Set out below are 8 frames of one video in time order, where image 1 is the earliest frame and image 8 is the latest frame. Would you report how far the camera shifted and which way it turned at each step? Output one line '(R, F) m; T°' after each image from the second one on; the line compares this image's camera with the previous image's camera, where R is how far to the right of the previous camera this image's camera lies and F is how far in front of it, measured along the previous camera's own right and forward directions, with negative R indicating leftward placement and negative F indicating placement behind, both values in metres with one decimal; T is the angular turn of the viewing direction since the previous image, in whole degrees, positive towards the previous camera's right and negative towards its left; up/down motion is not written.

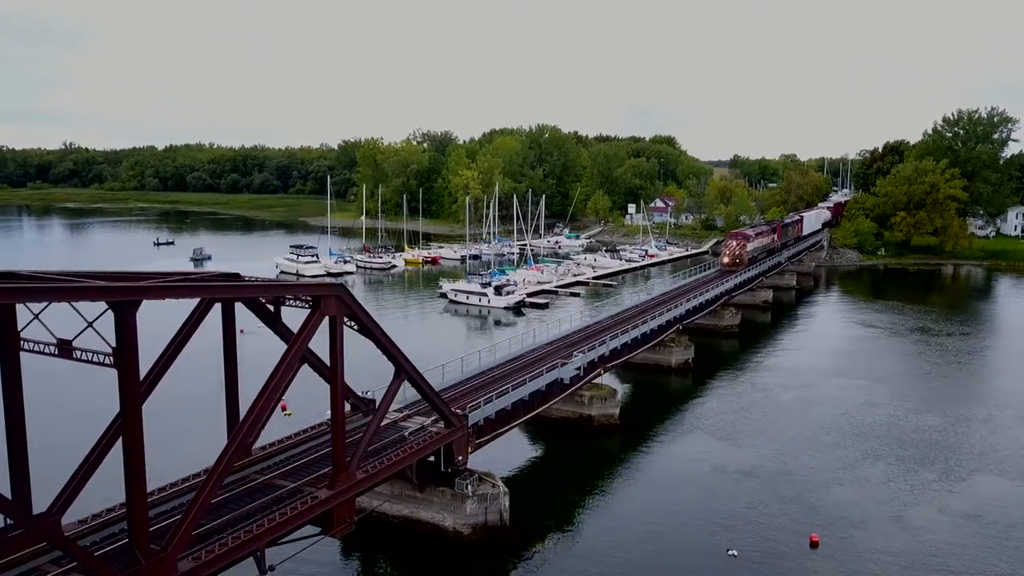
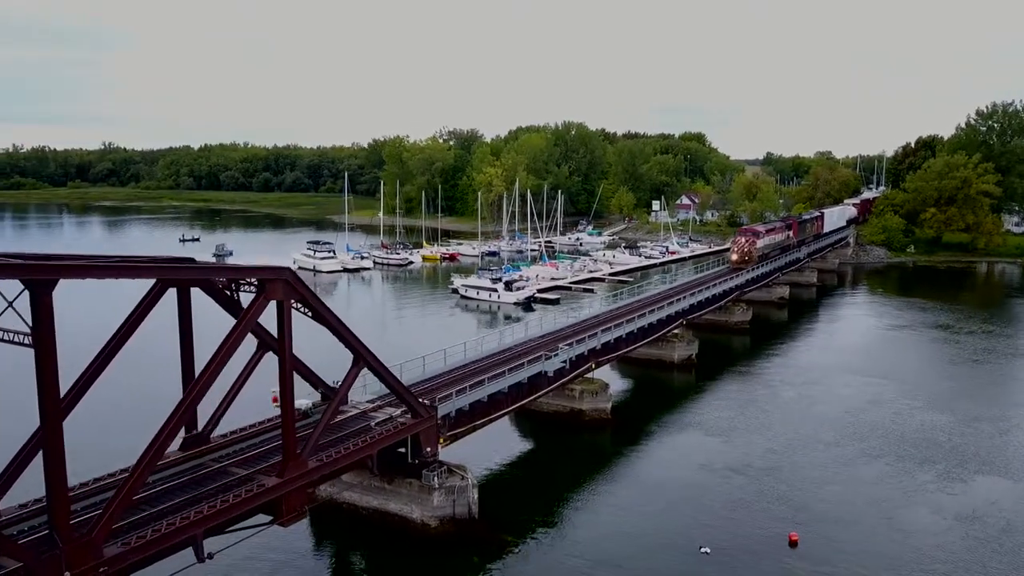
(+1.9, +0.5) m; -3°
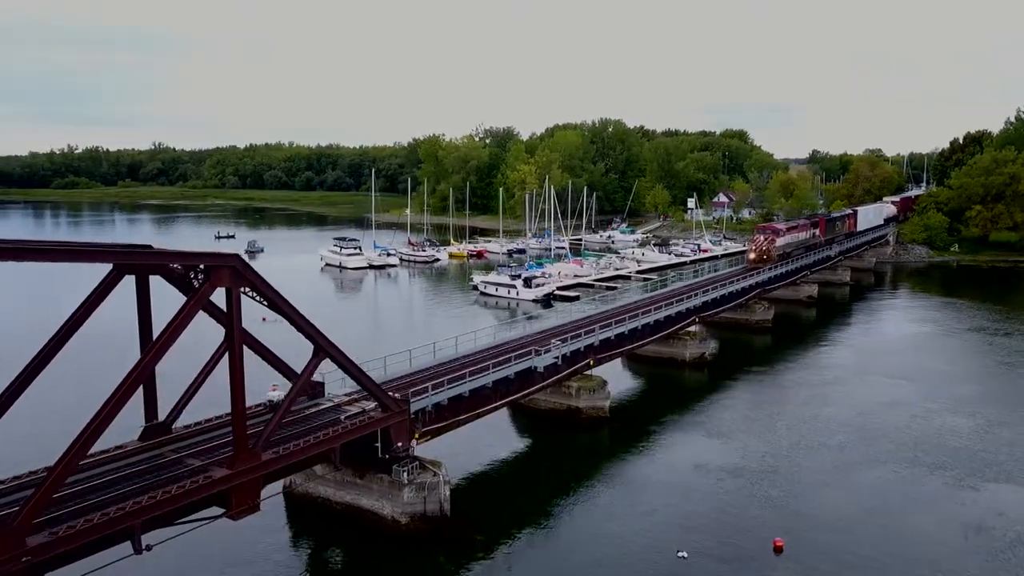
(+2.0, +0.8) m; -3°
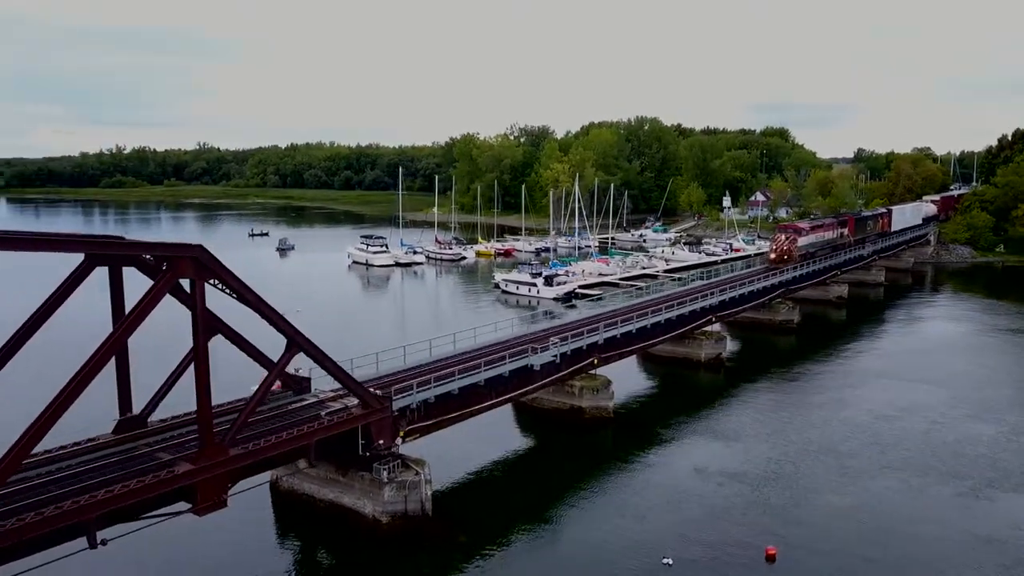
(+1.5, +0.7) m; -3°
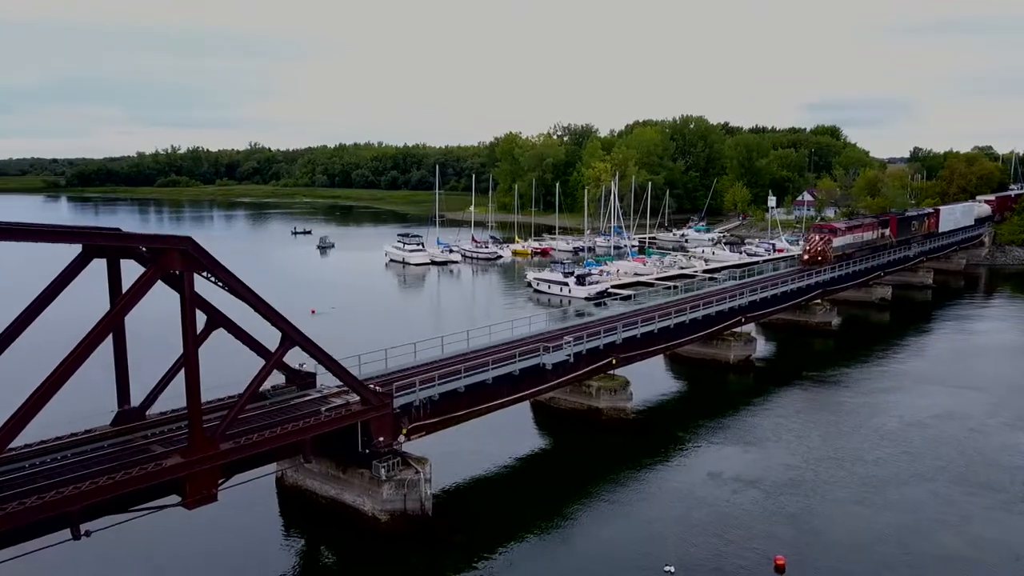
(+1.2, +0.6) m; -3°
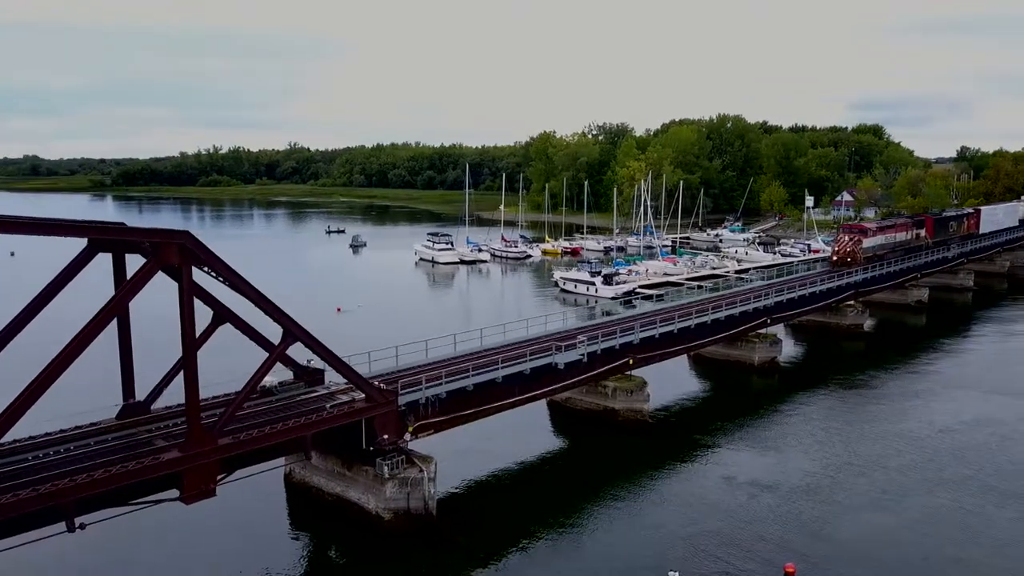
(+0.8, +0.4) m; -3°
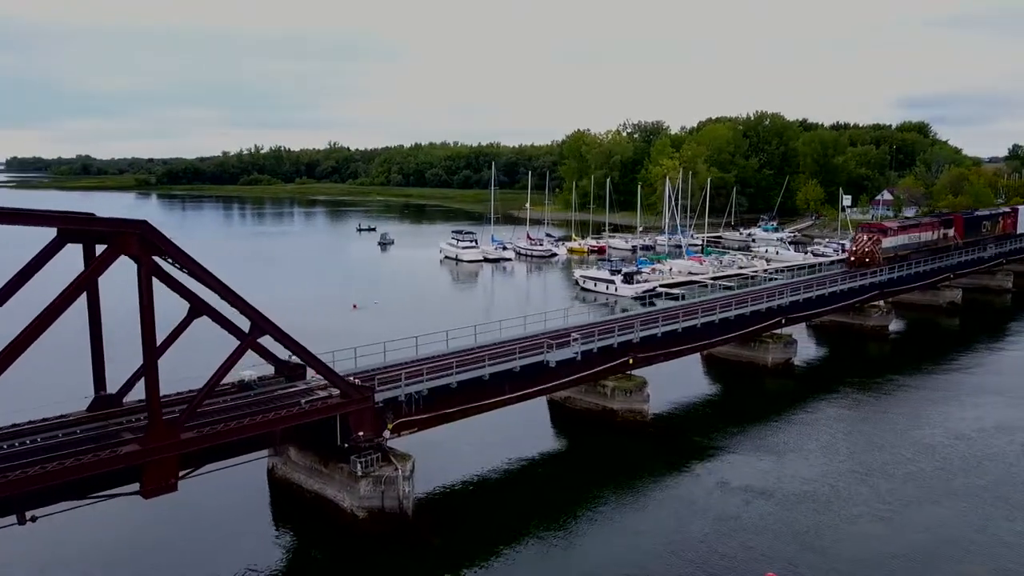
(+1.6, +0.7) m; -3°
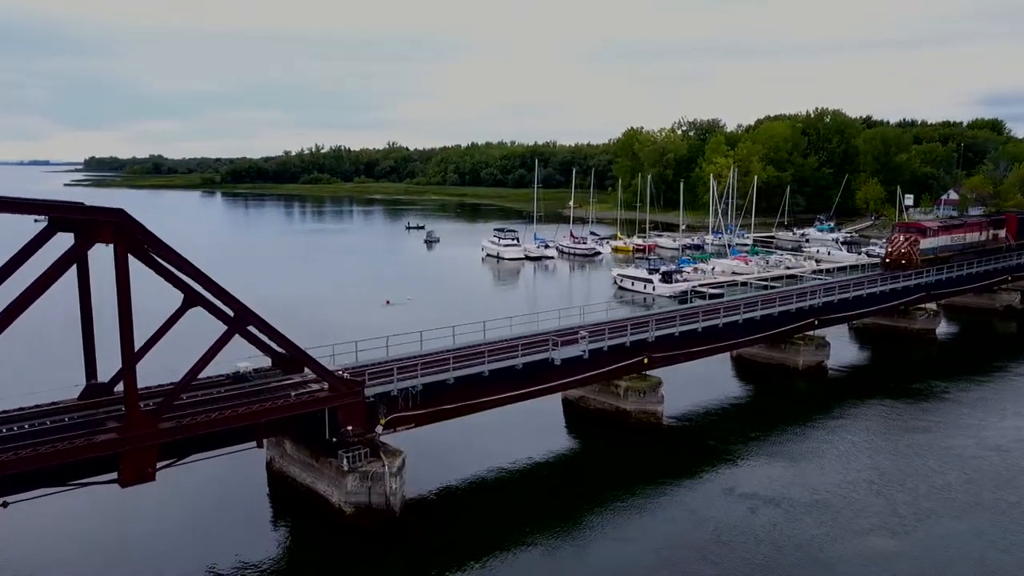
(+1.7, +0.6) m; -4°
